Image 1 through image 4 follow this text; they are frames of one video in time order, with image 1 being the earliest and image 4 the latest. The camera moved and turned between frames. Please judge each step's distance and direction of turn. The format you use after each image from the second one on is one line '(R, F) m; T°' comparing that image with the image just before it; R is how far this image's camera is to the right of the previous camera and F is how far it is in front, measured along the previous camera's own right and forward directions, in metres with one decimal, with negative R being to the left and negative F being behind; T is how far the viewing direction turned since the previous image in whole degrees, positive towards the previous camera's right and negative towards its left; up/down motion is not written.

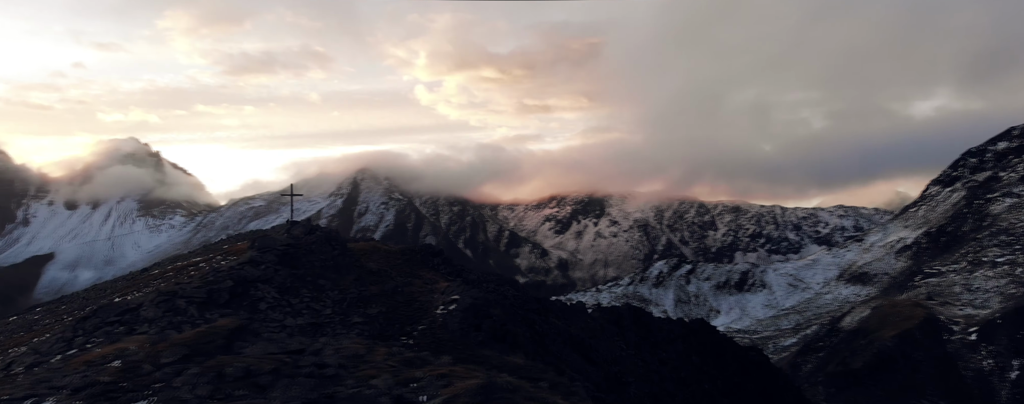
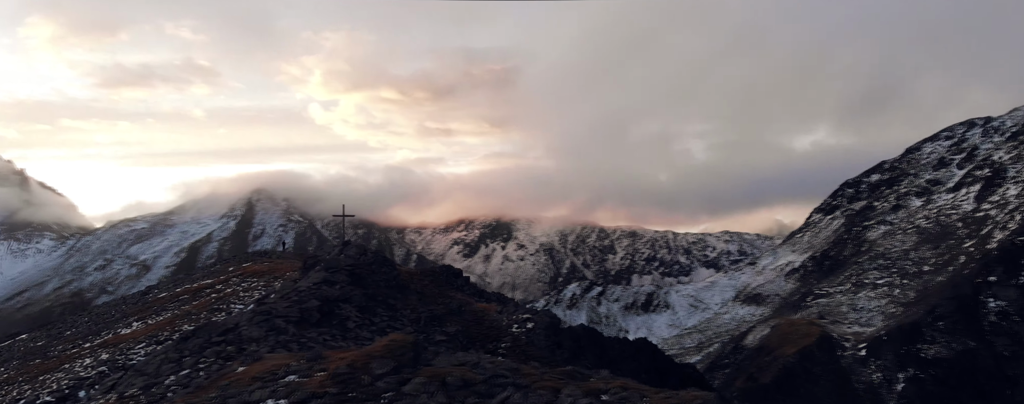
(-5.9, -1.0) m; +6°
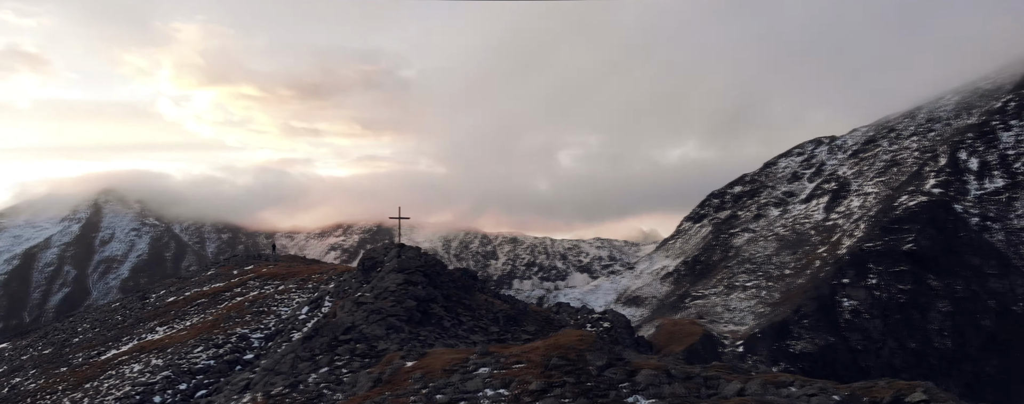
(-7.1, -0.9) m; +8°
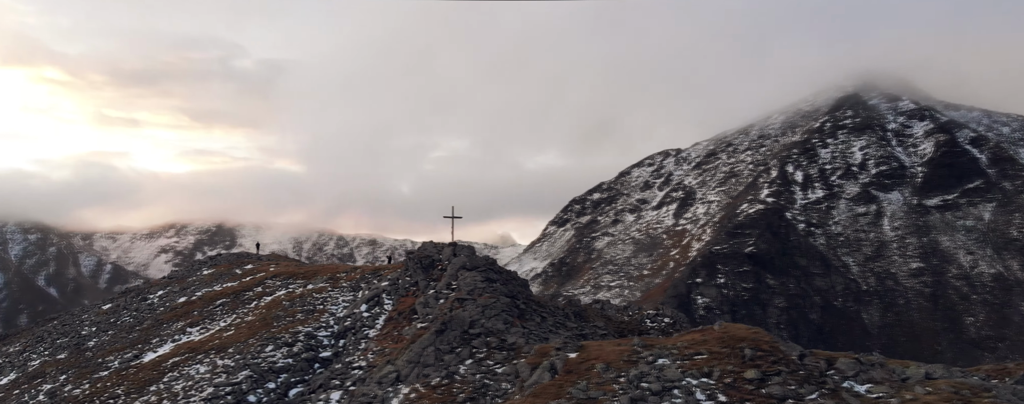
(-7.9, -0.7) m; +10°
